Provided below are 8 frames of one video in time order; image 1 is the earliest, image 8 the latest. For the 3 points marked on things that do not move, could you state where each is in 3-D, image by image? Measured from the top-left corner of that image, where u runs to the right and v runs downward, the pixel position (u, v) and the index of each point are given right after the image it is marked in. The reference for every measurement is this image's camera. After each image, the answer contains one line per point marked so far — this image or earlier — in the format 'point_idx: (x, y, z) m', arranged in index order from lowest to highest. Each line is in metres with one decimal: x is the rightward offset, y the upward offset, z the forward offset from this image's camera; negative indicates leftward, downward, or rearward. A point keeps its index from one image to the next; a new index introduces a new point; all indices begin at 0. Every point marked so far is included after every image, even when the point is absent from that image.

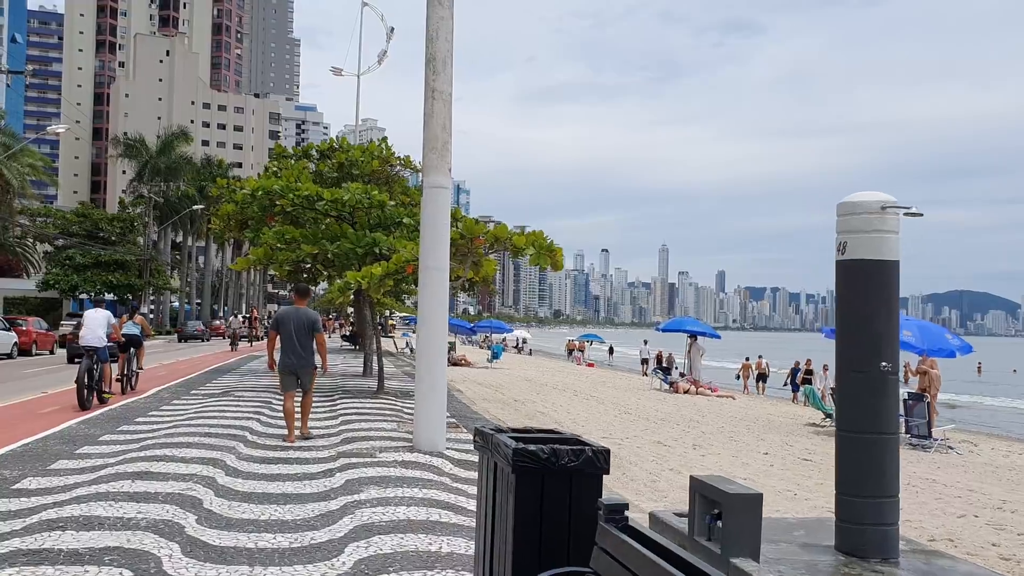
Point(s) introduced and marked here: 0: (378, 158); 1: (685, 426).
0: (-2.6, +2.5, +18.6) m
1: (+2.6, -2.0, +14.1) m
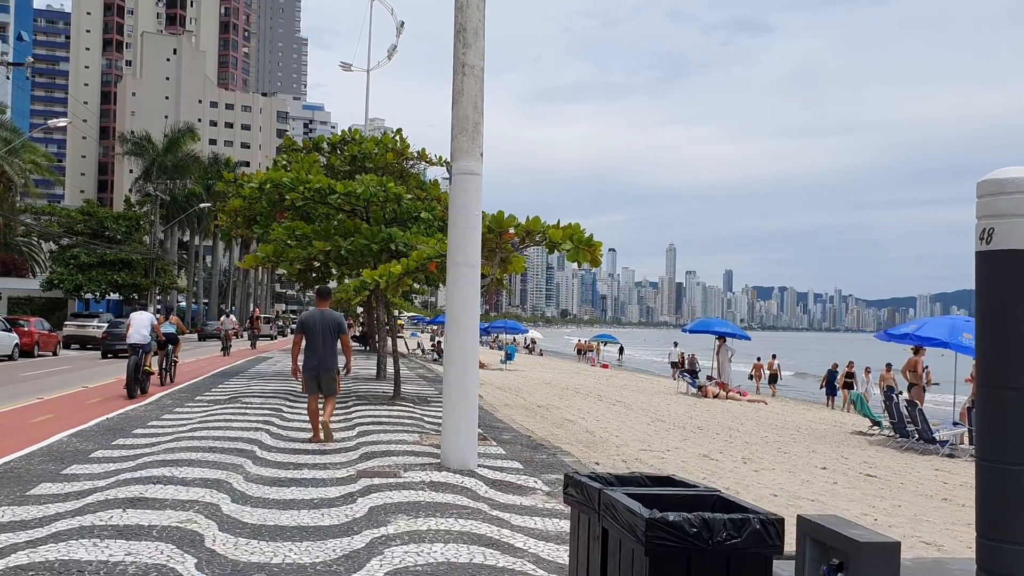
0: (-2.2, +2.5, +17.6) m
1: (+2.9, -2.0, +13.1) m
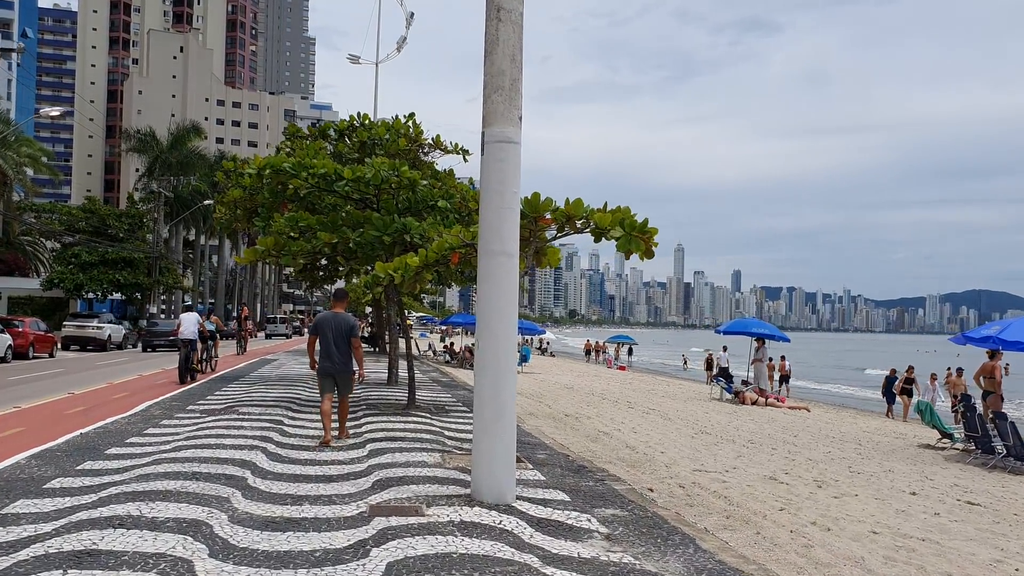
0: (-1.8, +2.5, +16.2) m
1: (+3.3, -2.0, +11.6) m
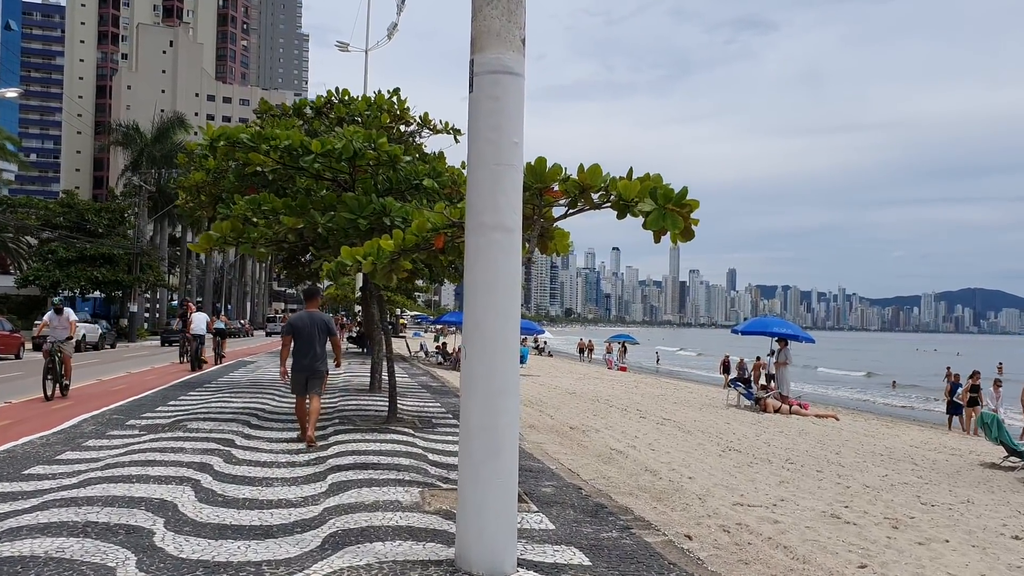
0: (-1.9, +2.6, +14.3) m
1: (+3.3, -1.9, +9.8) m
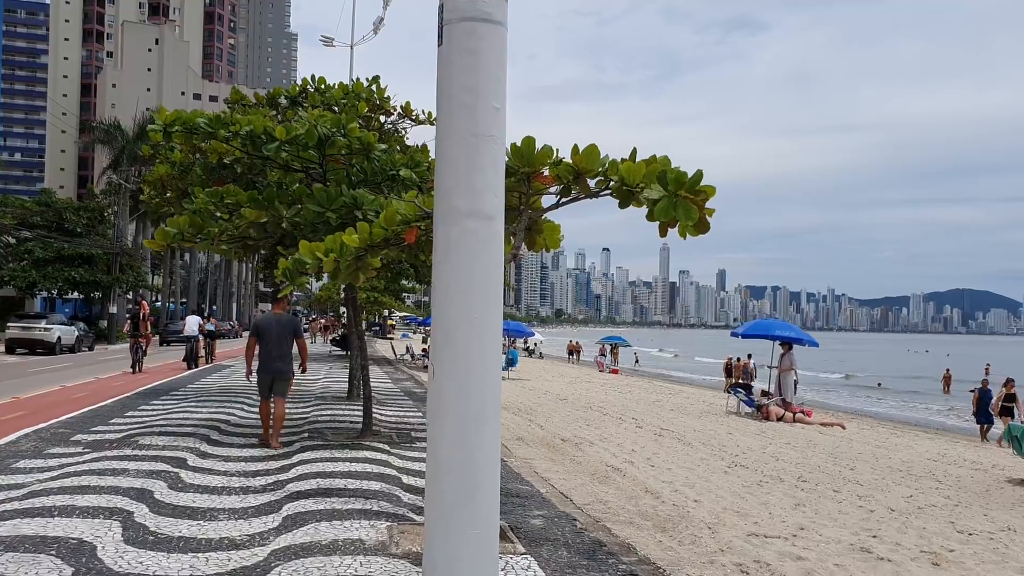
0: (-2.0, +2.6, +13.3) m
1: (+3.2, -1.9, +8.8) m
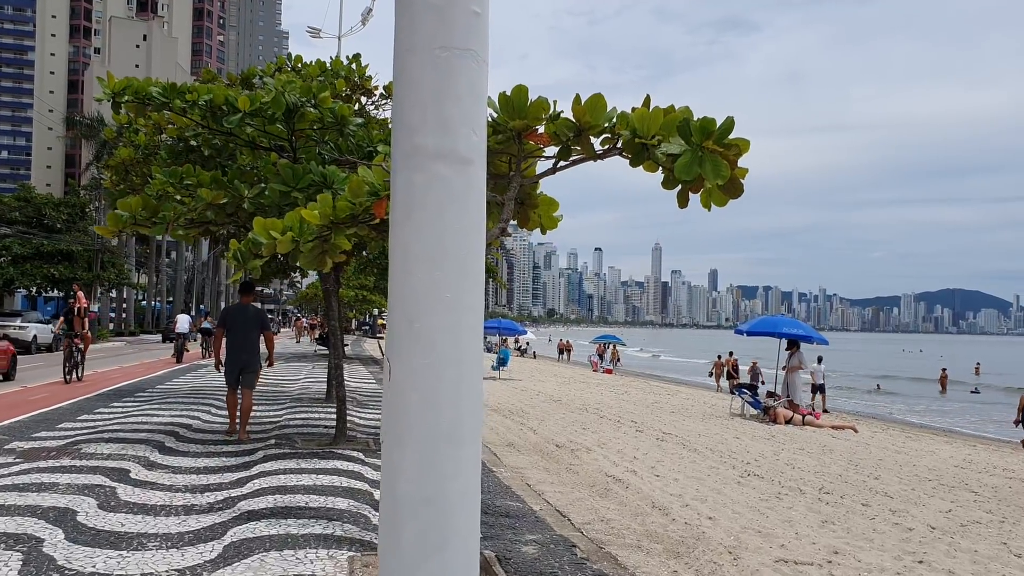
0: (-2.2, +2.7, +12.3) m
1: (+3.1, -1.8, +7.8) m
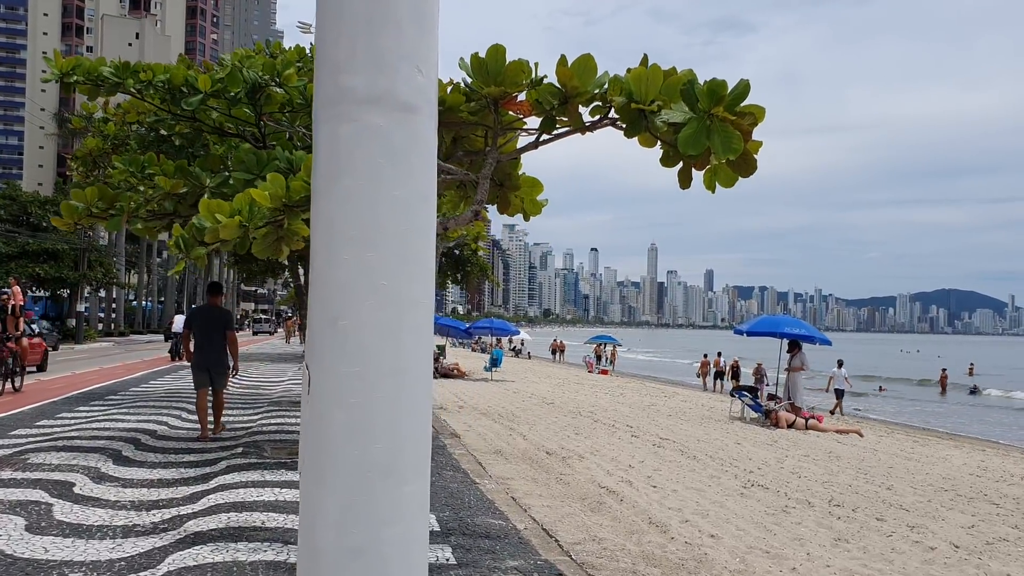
0: (-2.3, +2.7, +11.6) m
1: (+2.9, -1.8, +7.2) m
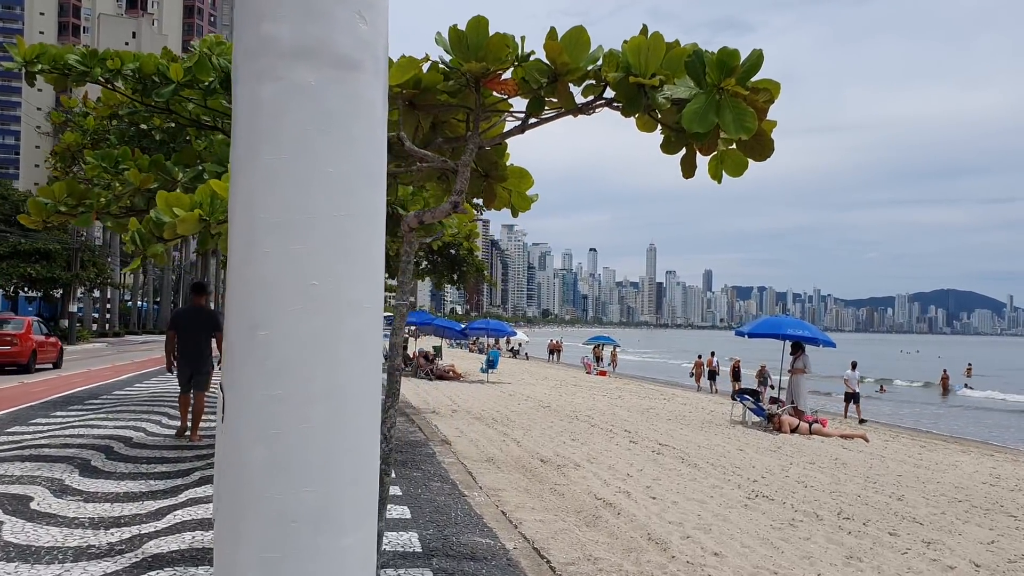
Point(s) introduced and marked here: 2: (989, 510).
0: (-2.4, +2.7, +11.2) m
1: (+2.9, -1.8, +6.7) m
2: (+4.1, -1.9, +8.2) m
